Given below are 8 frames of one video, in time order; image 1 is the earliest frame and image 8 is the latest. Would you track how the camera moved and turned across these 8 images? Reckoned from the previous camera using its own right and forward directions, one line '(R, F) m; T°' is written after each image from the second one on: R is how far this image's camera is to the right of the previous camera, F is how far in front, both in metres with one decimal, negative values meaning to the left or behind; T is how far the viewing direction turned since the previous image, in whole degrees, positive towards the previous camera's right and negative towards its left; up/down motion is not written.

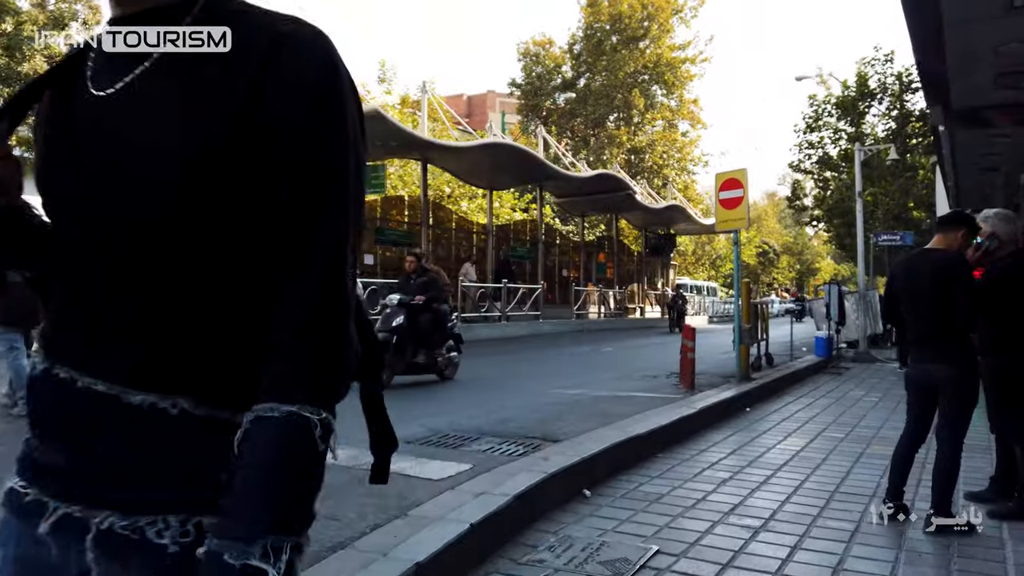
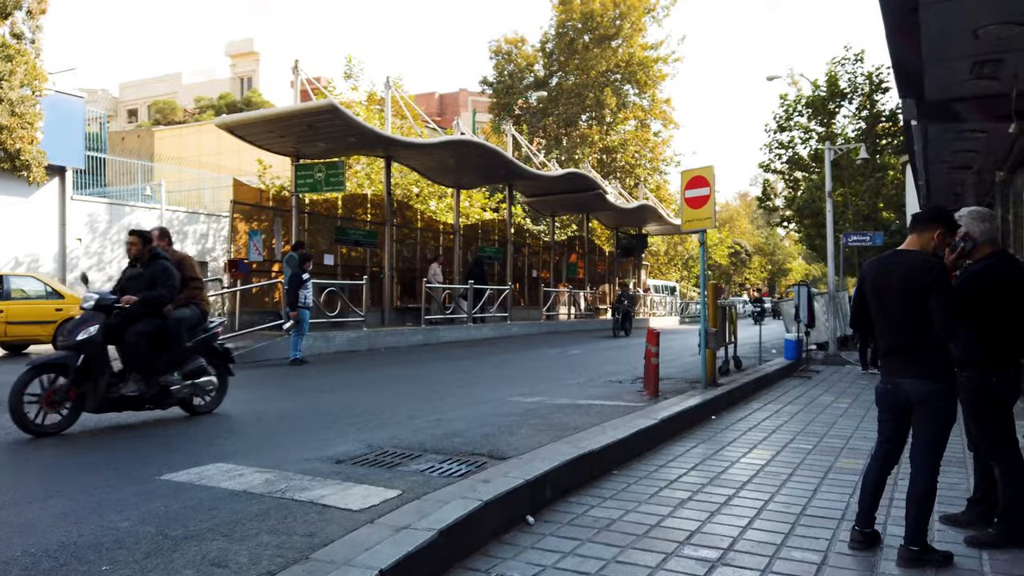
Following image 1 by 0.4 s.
(+0.2, +0.5) m; +2°
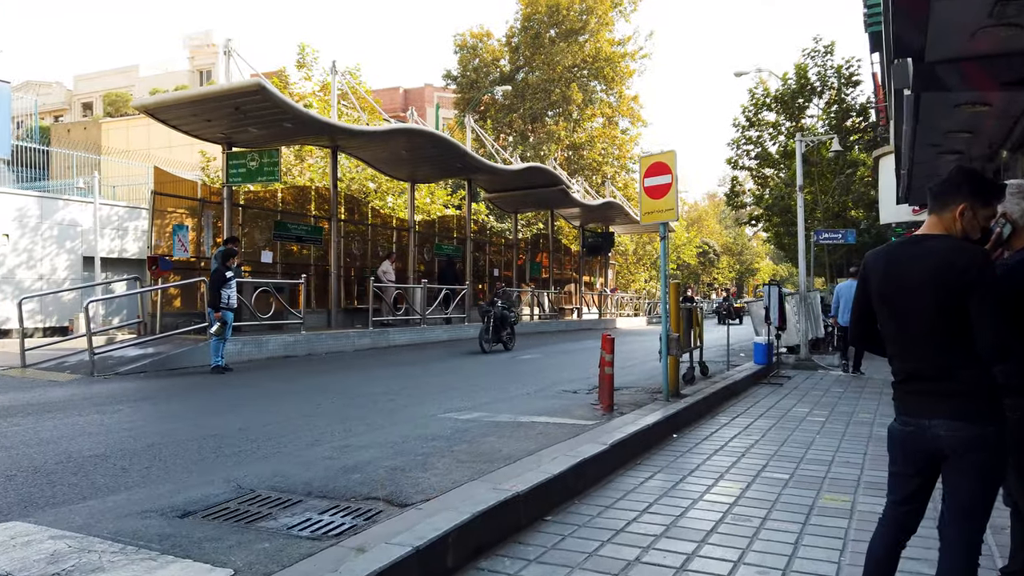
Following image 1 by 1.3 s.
(+0.4, +1.1) m; +2°
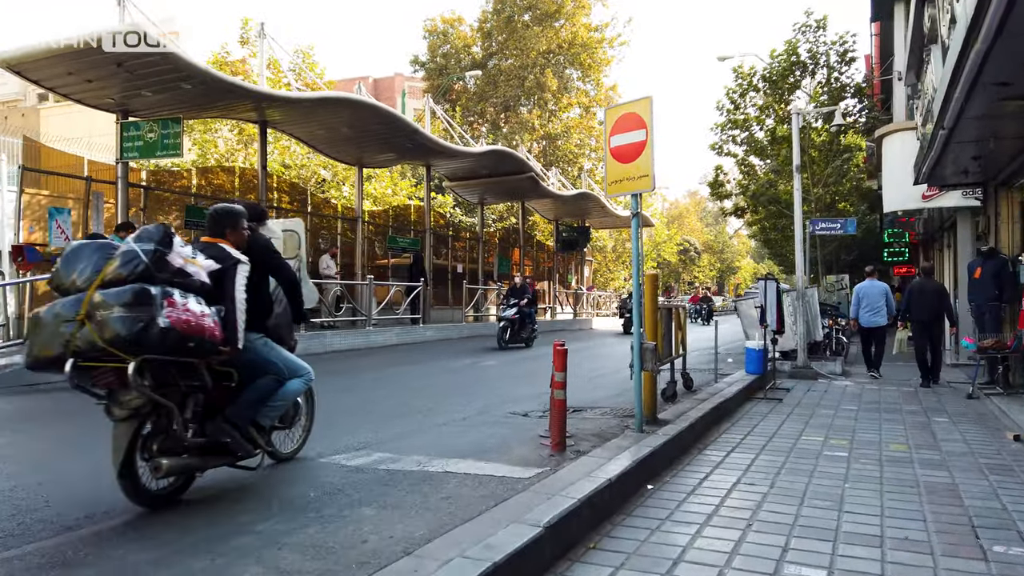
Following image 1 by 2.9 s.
(+0.5, +2.1) m; +1°
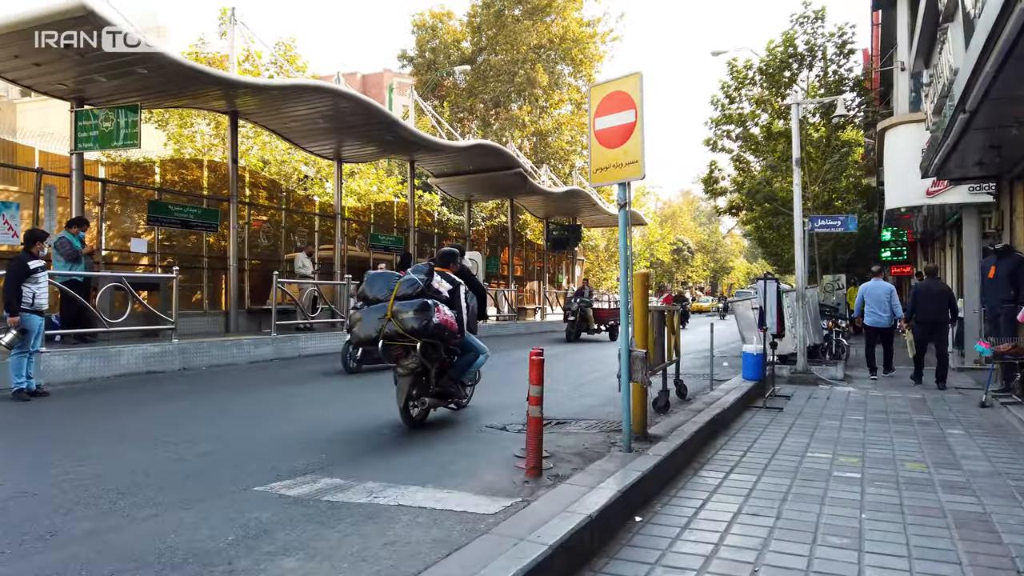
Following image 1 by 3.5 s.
(+0.2, +0.7) m; +1°
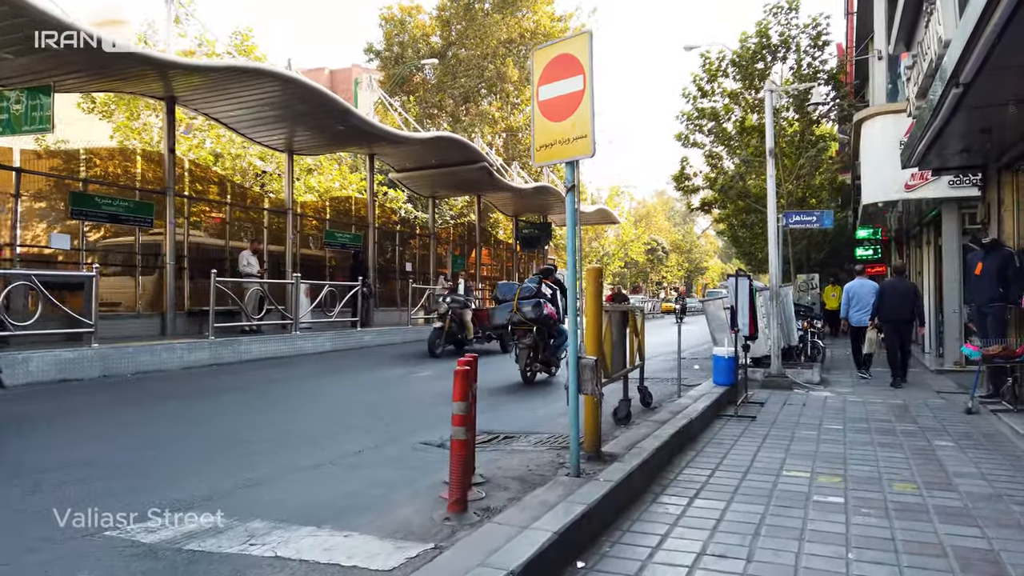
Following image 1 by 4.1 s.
(+0.3, +0.8) m; +2°
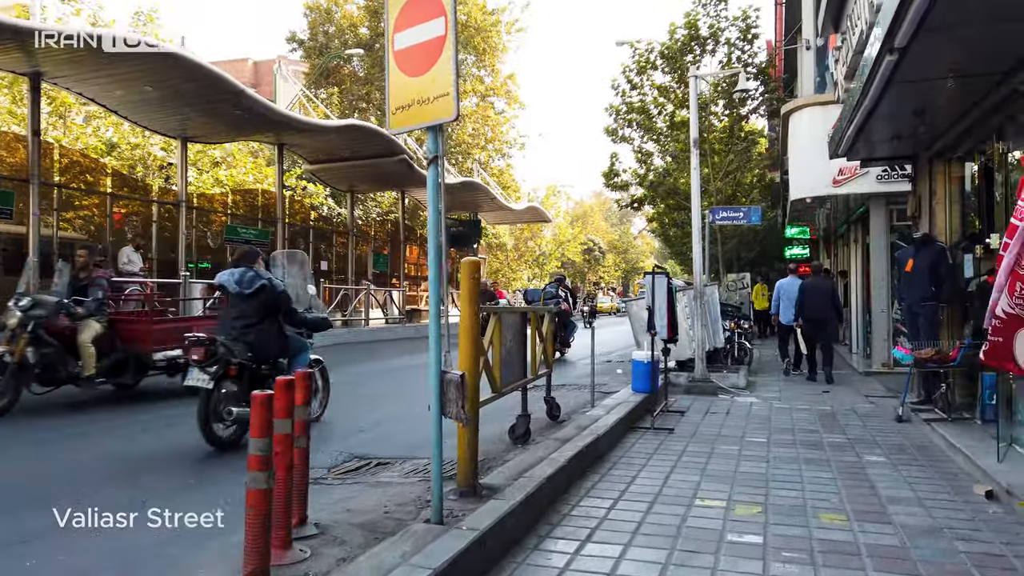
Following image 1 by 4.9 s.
(+0.5, +0.9) m; +4°
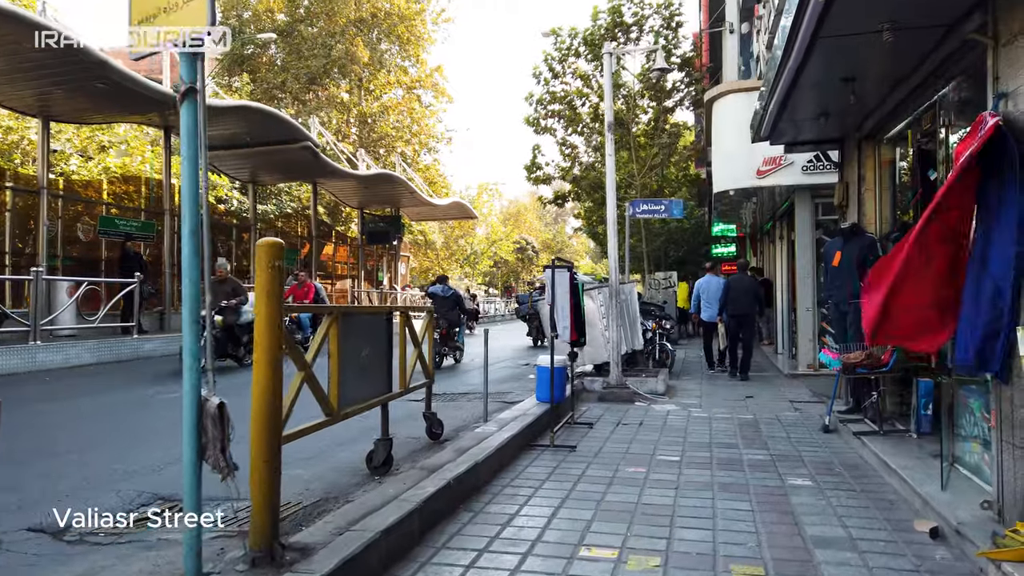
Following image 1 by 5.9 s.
(+0.5, +1.1) m; +5°
